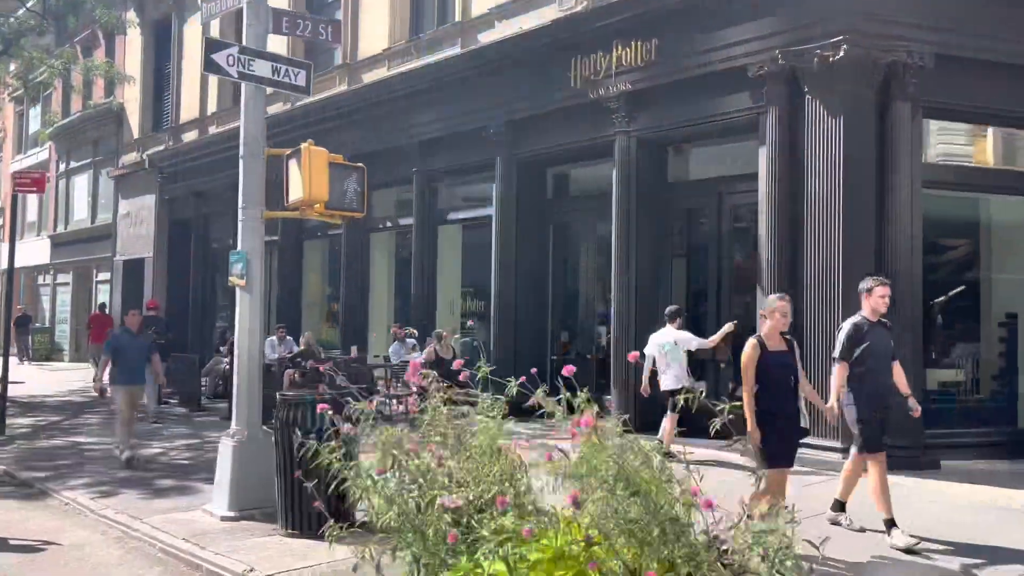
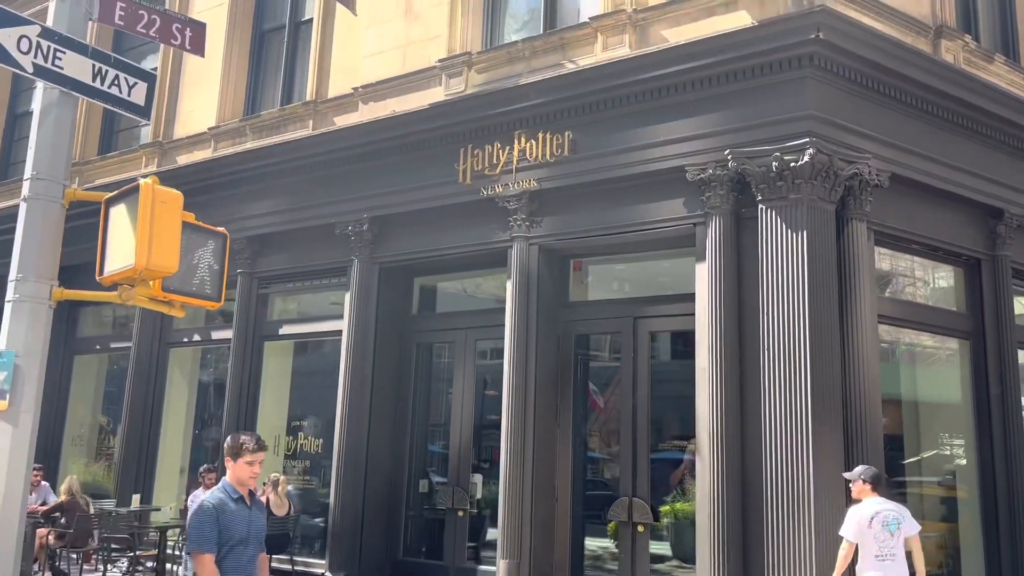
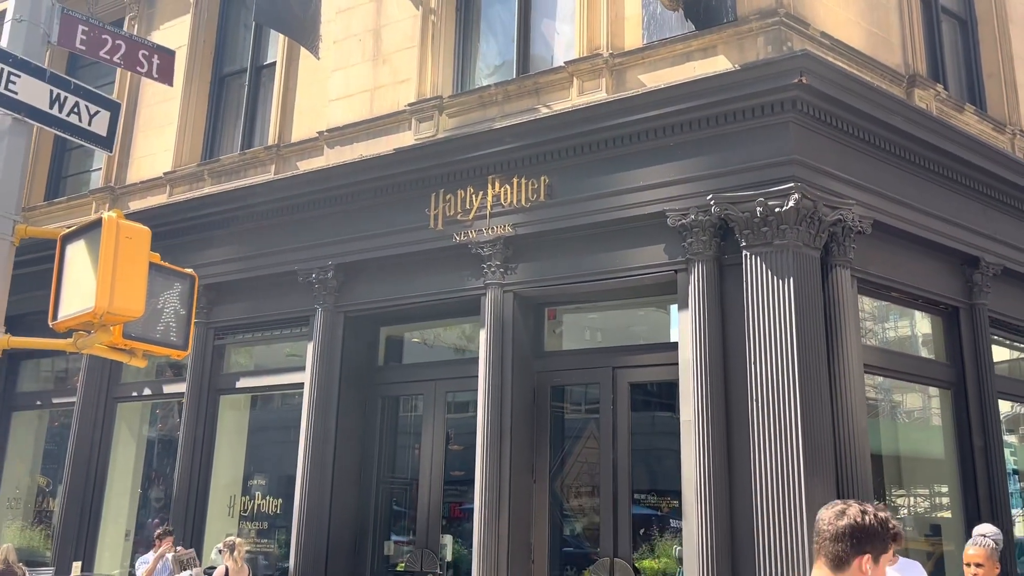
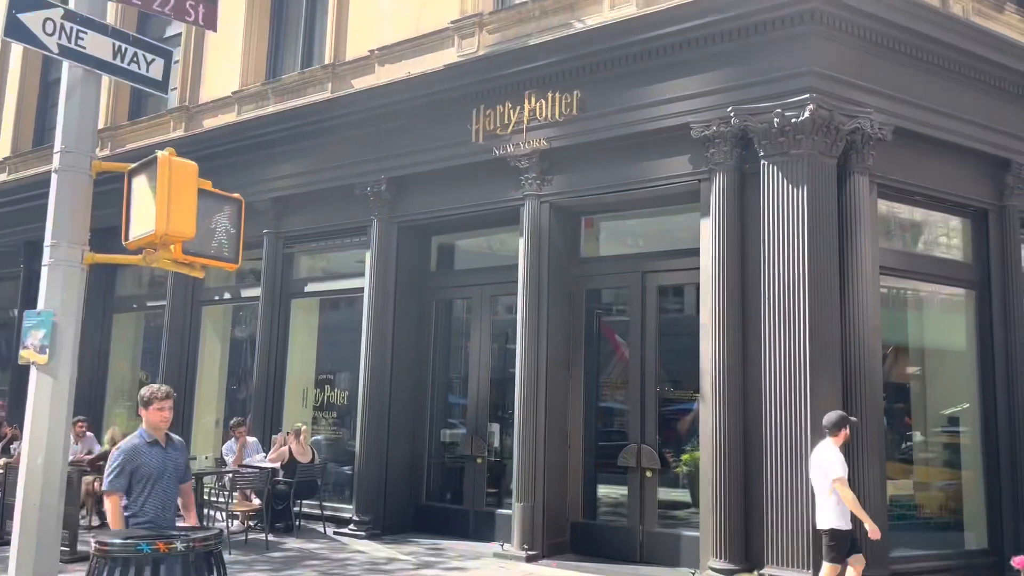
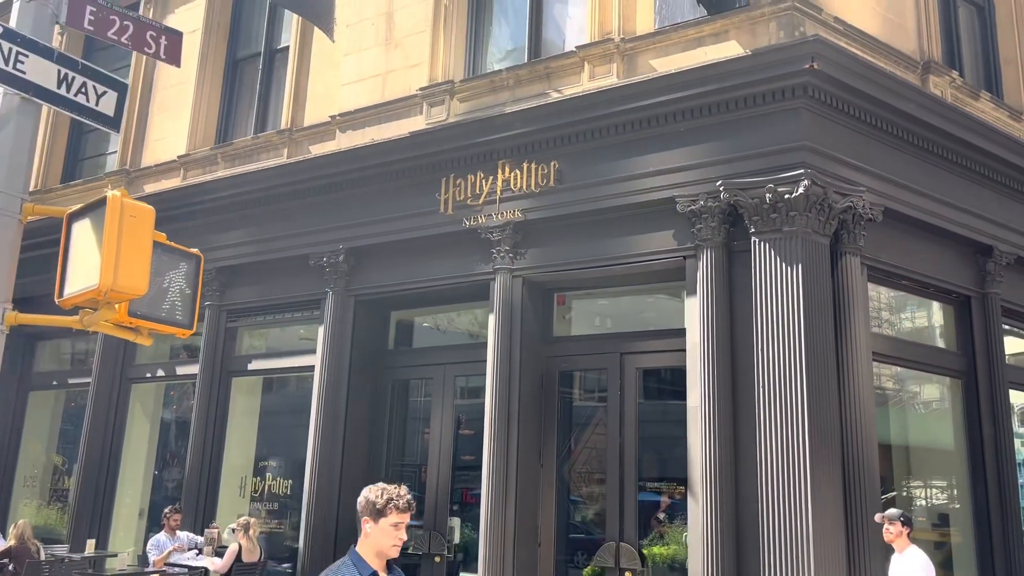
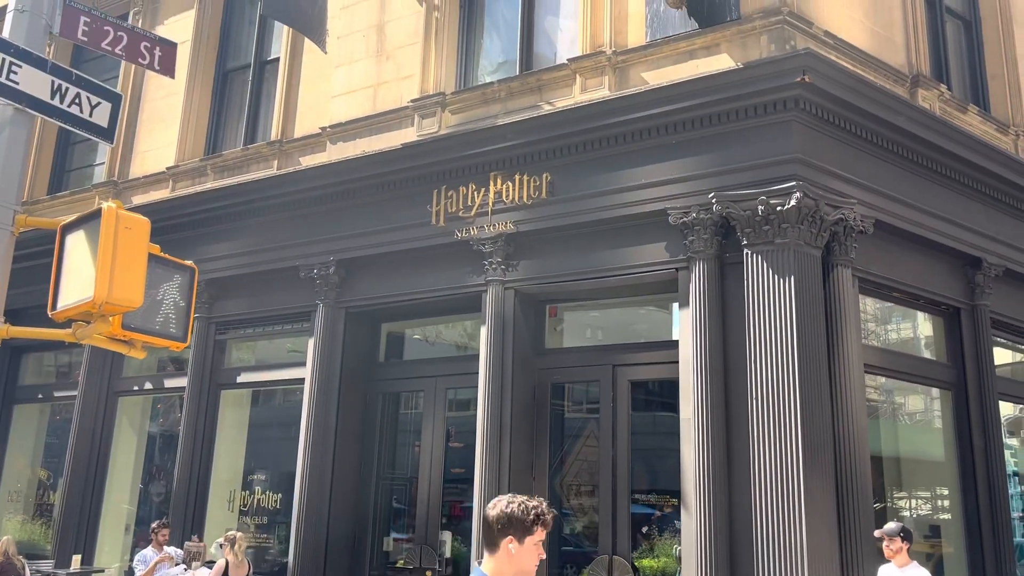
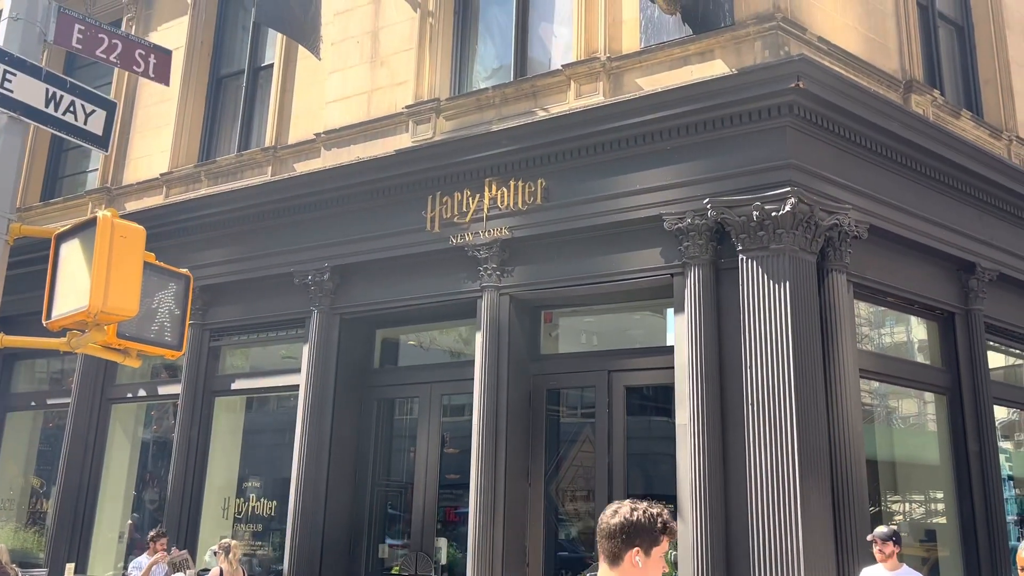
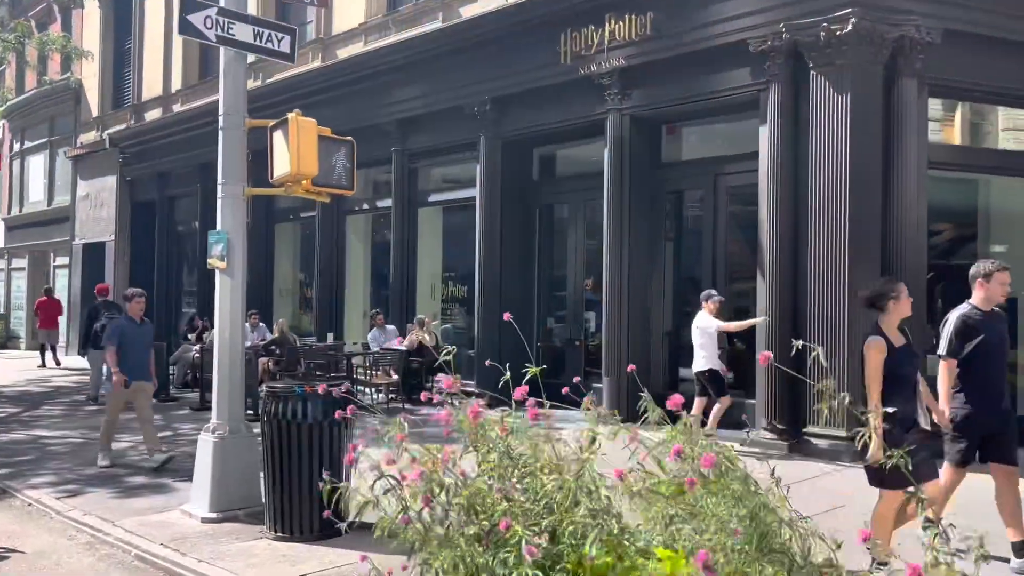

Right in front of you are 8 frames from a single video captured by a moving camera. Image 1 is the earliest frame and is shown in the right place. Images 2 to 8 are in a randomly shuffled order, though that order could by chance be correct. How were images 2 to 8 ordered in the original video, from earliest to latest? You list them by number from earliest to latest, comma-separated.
8, 4, 2, 5, 6, 7, 3
